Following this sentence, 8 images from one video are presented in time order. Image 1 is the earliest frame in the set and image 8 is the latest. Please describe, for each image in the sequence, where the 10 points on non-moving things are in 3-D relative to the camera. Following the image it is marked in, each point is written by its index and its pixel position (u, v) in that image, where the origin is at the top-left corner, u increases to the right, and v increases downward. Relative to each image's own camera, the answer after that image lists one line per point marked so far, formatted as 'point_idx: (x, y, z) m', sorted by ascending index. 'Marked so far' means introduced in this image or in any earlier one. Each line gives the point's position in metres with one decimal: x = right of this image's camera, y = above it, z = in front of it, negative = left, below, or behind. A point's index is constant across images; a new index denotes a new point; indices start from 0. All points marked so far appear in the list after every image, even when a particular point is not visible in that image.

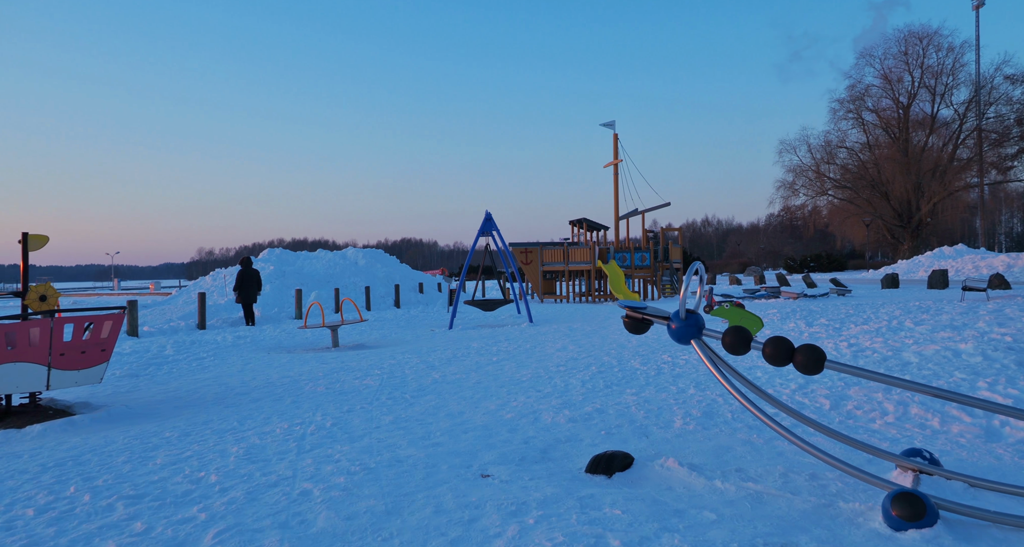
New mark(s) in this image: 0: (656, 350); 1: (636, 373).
0: (+2.2, -1.2, +10.2) m
1: (+1.5, -1.2, +8.1) m
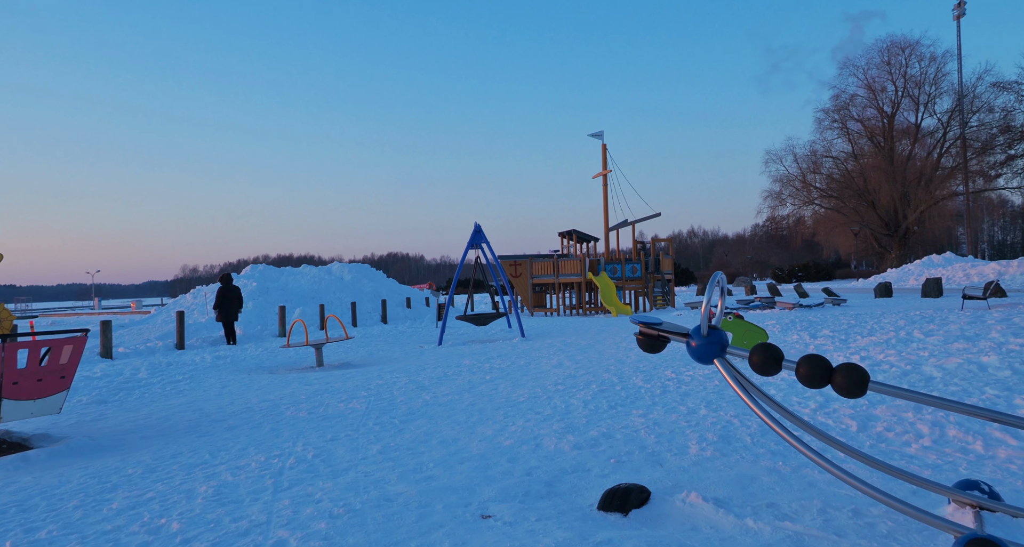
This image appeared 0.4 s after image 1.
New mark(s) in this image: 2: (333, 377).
0: (+2.2, -1.4, +9.7) m
1: (+1.5, -1.4, +7.6) m
2: (-3.0, -1.7, +11.0) m
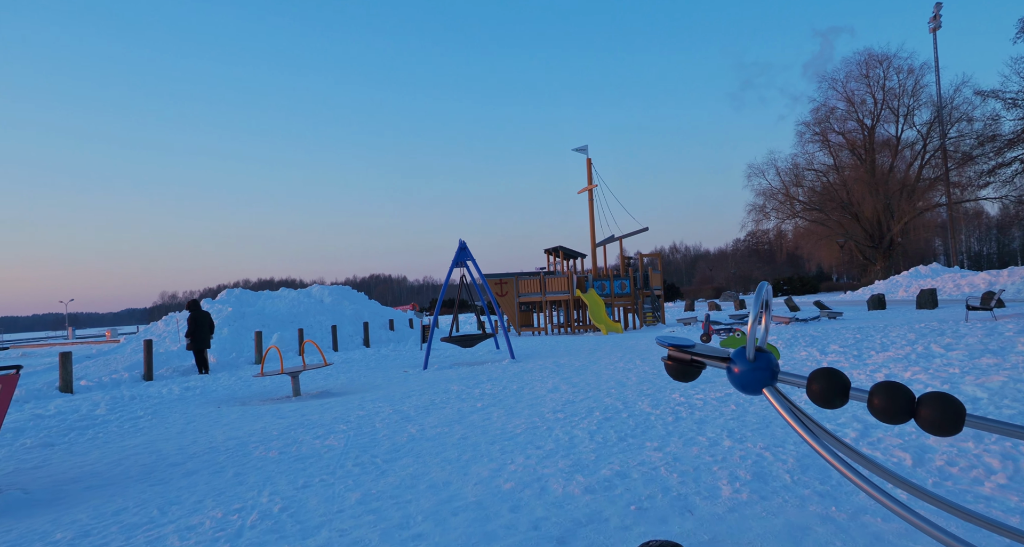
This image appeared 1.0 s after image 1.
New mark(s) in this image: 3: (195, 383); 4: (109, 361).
0: (+2.1, -1.6, +9.0) m
1: (+1.4, -1.5, +6.9) m
2: (-3.1, -2.1, +10.2) m
3: (-6.8, -2.3, +14.0) m
4: (-10.6, -2.3, +17.3) m
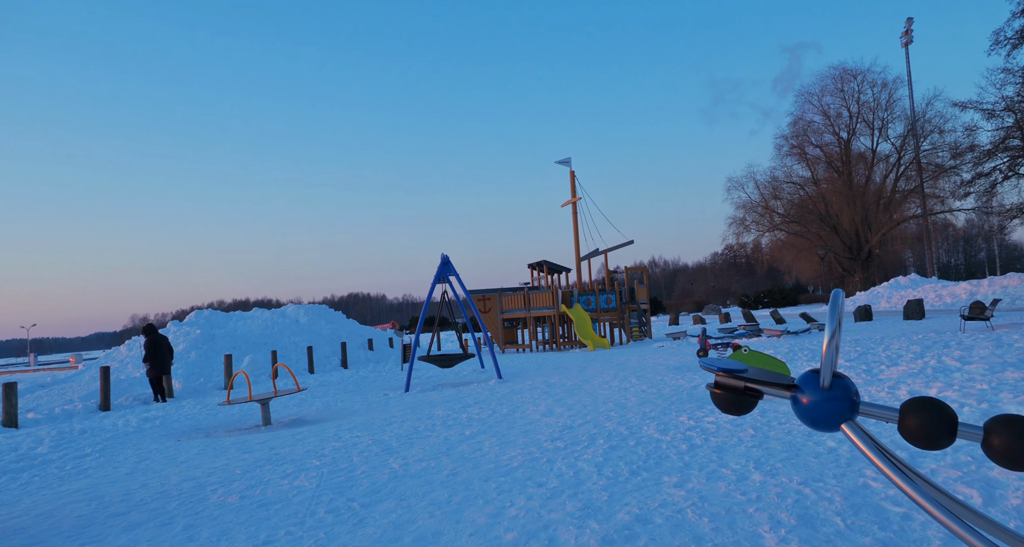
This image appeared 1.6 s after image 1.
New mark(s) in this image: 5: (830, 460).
0: (+2.0, -1.7, +8.3) m
1: (+1.4, -1.6, +6.1) m
2: (-3.3, -2.3, +9.3) m
3: (-7.0, -2.7, +13.0) m
4: (-11.0, -2.8, +16.2) m
5: (+2.4, -1.4, +5.0) m
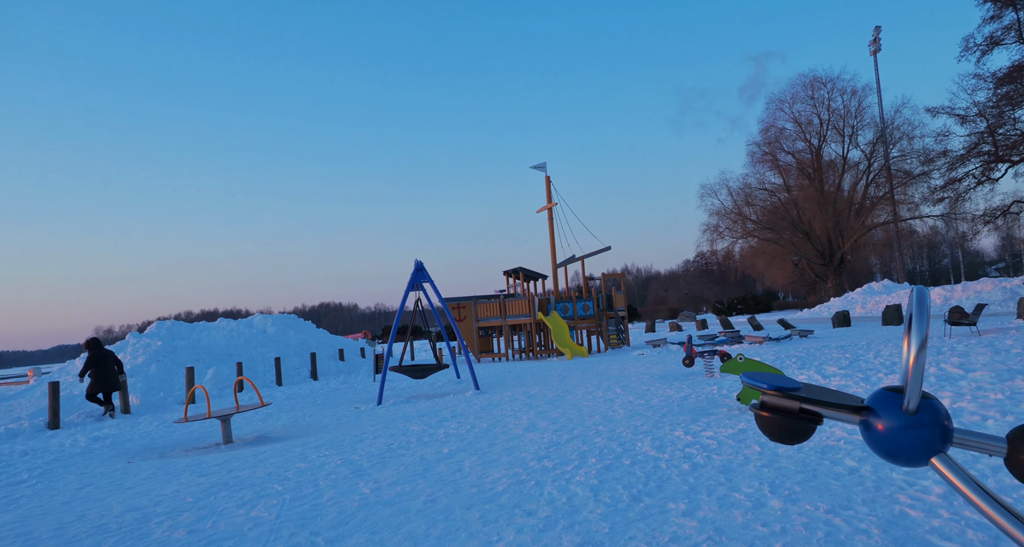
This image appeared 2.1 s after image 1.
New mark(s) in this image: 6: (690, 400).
0: (+1.7, -1.8, +7.7) m
1: (+1.3, -1.7, +5.6) m
2: (-3.5, -2.4, +8.5) m
3: (-7.4, -2.9, +12.1) m
4: (-11.5, -3.0, +15.1) m
5: (+2.3, -1.4, +4.5) m
6: (+2.6, -1.8, +9.5) m
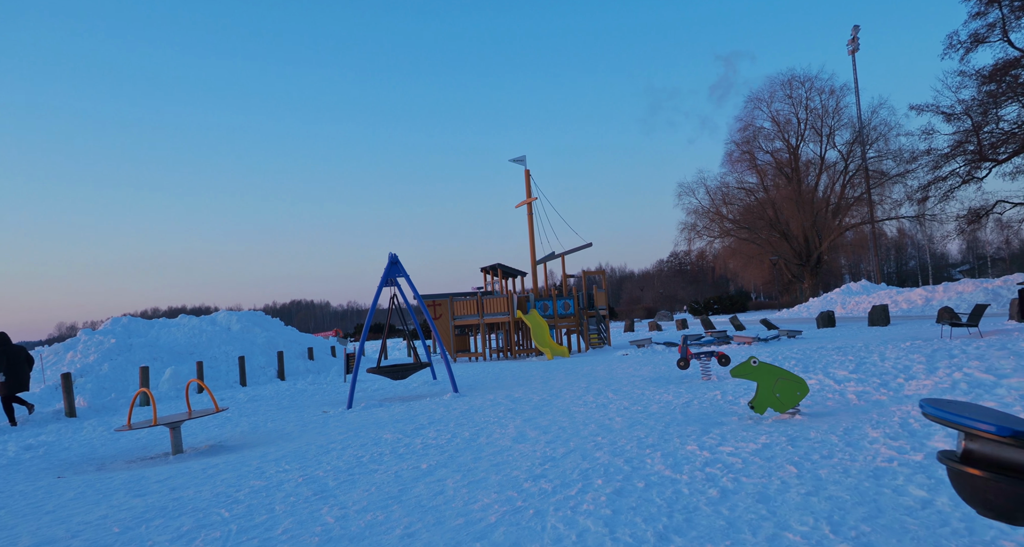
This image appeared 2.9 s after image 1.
0: (+1.6, -1.7, +6.9) m
1: (+1.2, -1.6, +4.7) m
2: (-3.7, -2.3, +7.4) m
3: (-7.7, -2.7, +10.9) m
4: (-11.9, -2.8, +13.7) m
5: (+2.3, -1.4, +3.6) m
6: (+2.4, -1.7, +8.6) m
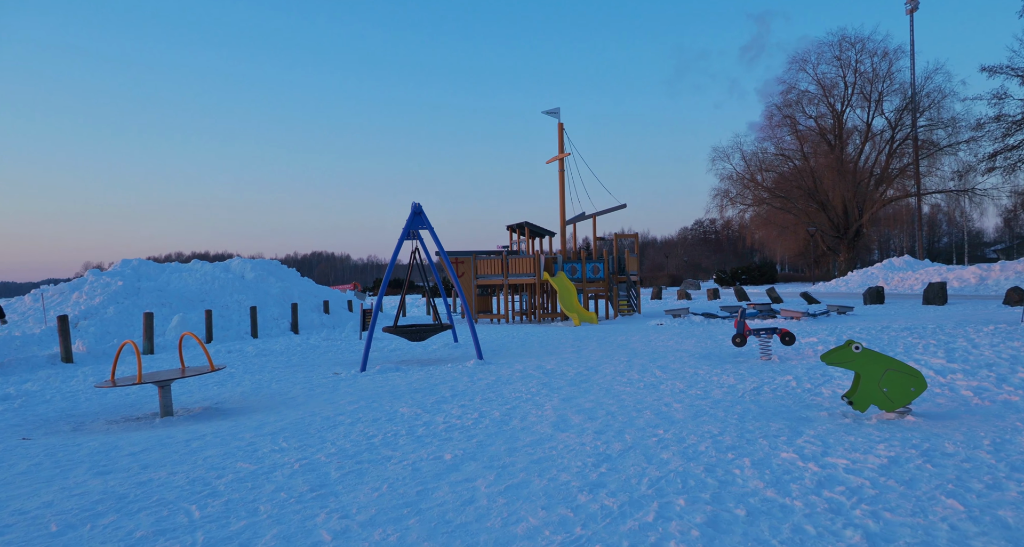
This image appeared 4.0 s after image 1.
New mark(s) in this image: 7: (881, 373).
0: (+2.0, -1.4, +5.6) m
1: (+1.5, -1.4, +3.4) m
2: (-3.3, -1.7, +6.3) m
3: (-7.2, -1.7, +9.8) m
4: (-11.3, -1.5, +12.8) m
5: (+2.6, -1.2, +2.3) m
6: (+2.8, -1.3, +7.3) m
7: (+3.3, -0.9, +5.9) m
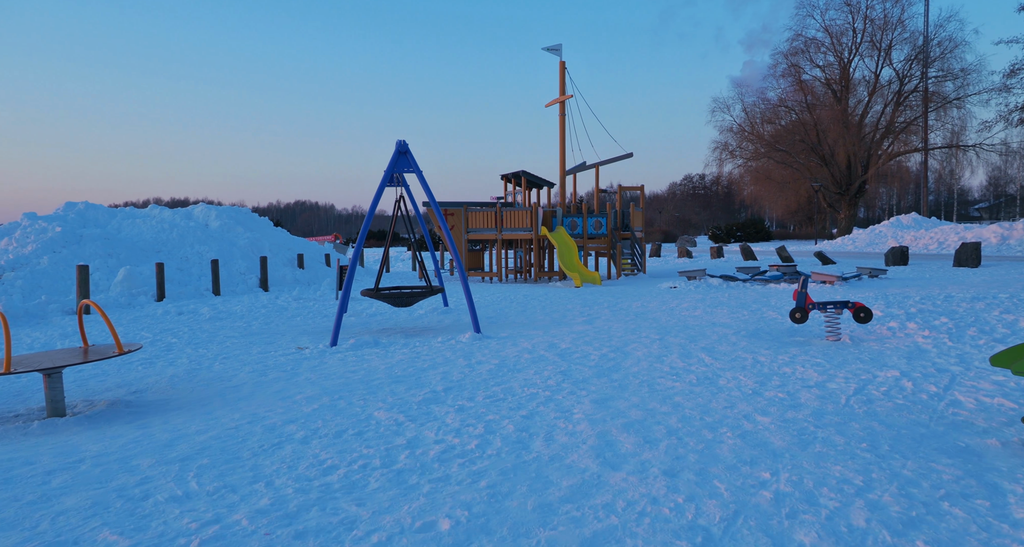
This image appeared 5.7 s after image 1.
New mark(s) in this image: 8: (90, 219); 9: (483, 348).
0: (+2.2, -1.2, +3.5) m
1: (+1.8, -1.3, +1.4) m
2: (-3.1, -1.4, +4.2) m
3: (-7.2, -1.1, +7.6) m
4: (-11.3, -0.6, +10.5) m
5: (+2.9, -1.3, +0.3) m
6: (+2.9, -1.0, +5.3) m
7: (+3.5, -0.7, +3.8) m
8: (-11.6, +1.4, +18.1) m
9: (-0.4, -1.0, +8.6) m
